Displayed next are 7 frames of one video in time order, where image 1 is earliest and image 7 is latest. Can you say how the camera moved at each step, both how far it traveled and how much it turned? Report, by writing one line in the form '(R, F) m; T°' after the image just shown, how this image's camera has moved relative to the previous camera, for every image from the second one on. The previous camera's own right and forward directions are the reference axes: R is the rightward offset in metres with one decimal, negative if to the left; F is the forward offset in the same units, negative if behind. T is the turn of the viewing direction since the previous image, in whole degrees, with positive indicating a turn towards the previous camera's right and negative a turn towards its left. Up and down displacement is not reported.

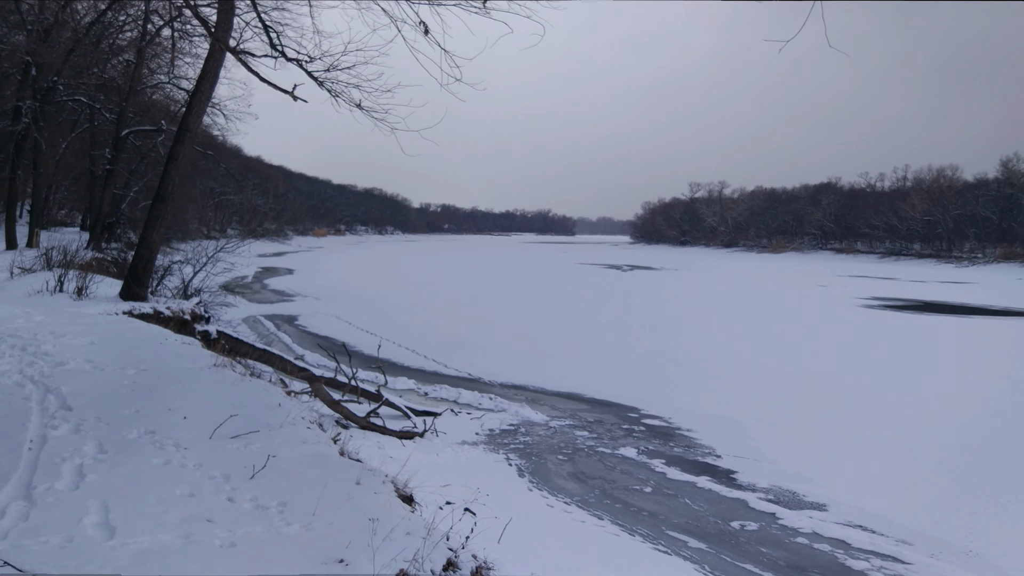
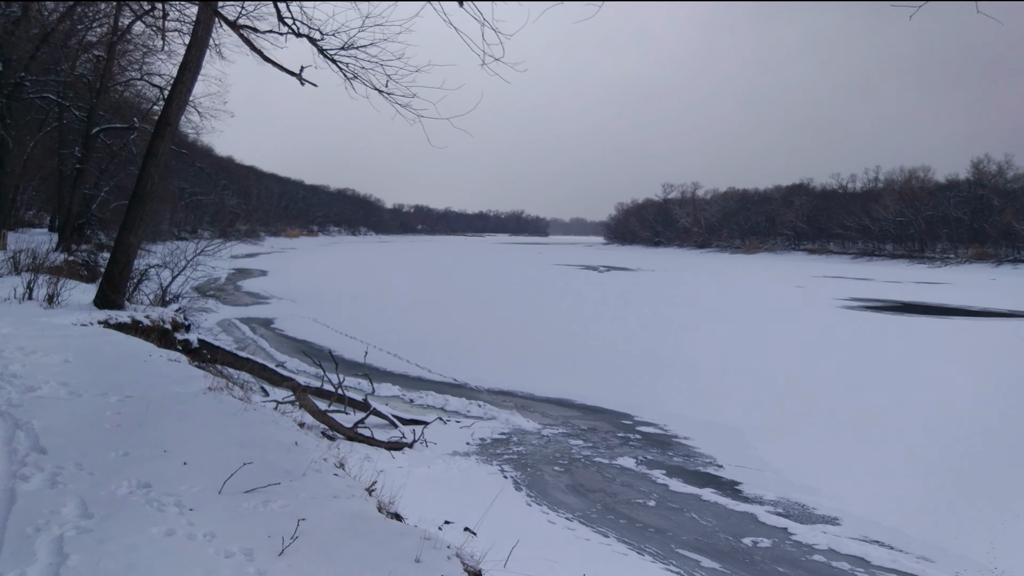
(-0.2, +0.2) m; +2°
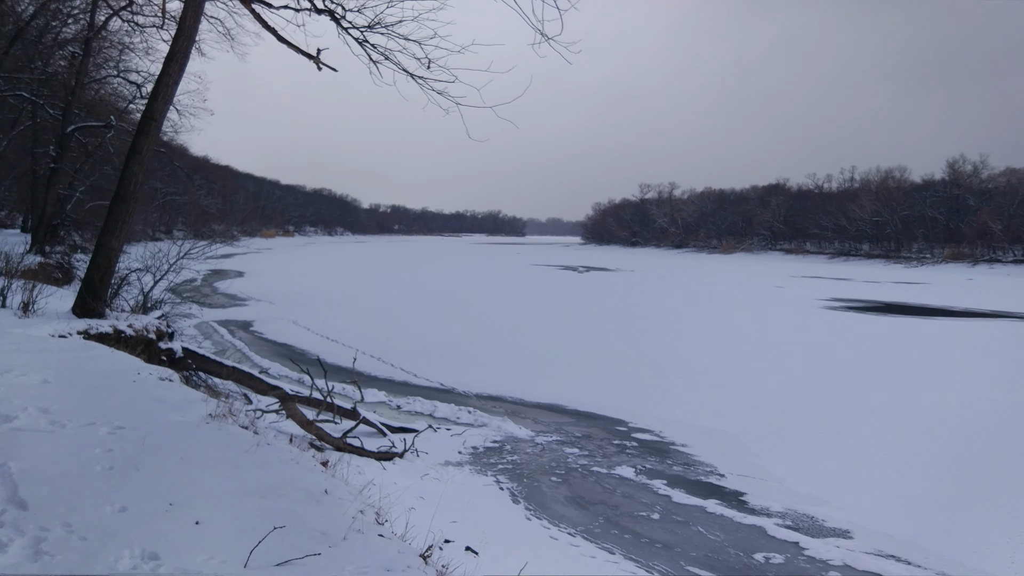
(-0.2, +0.2) m; +2°
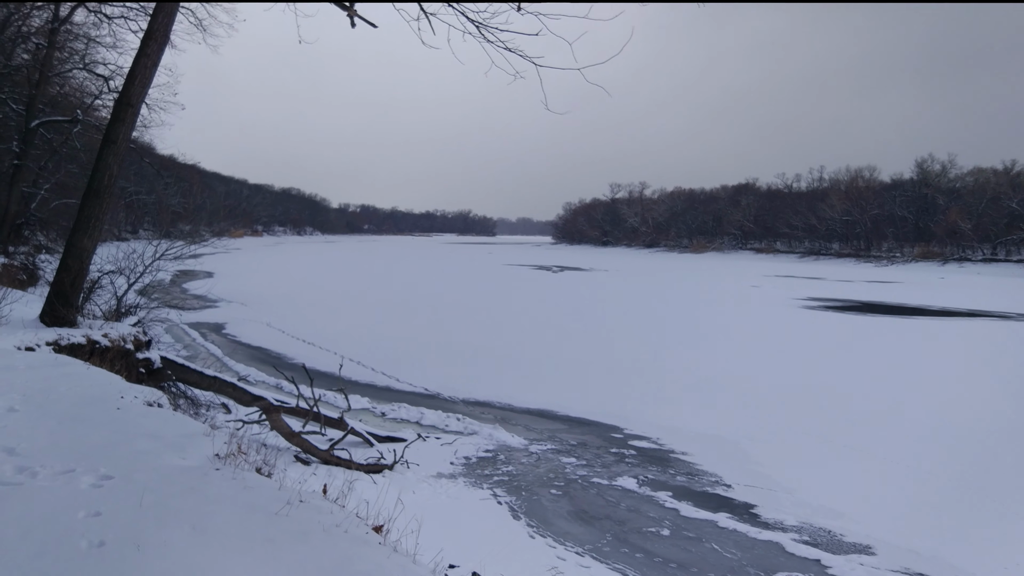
(-0.2, +0.3) m; +2°
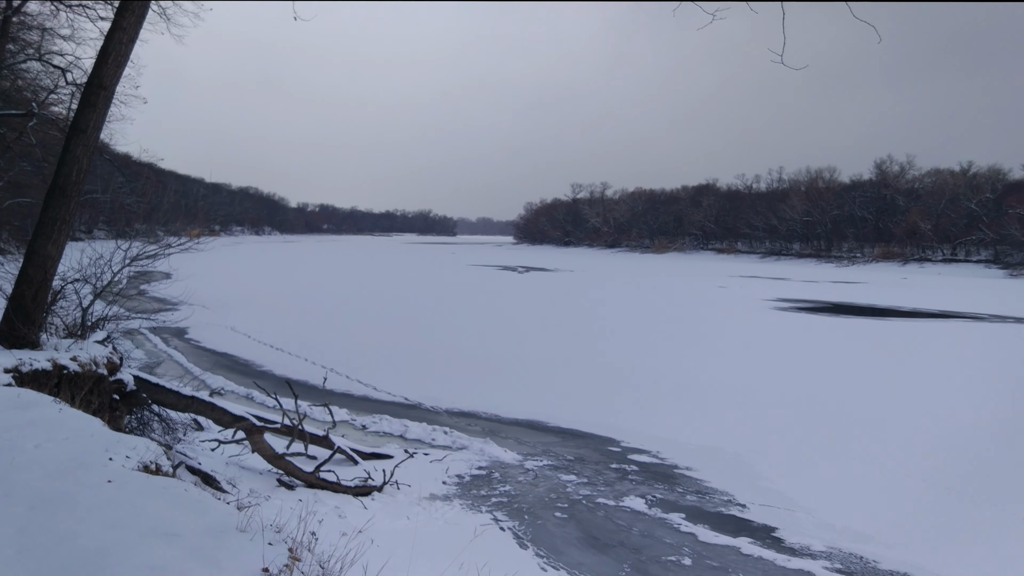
(-0.4, +0.4) m; +3°
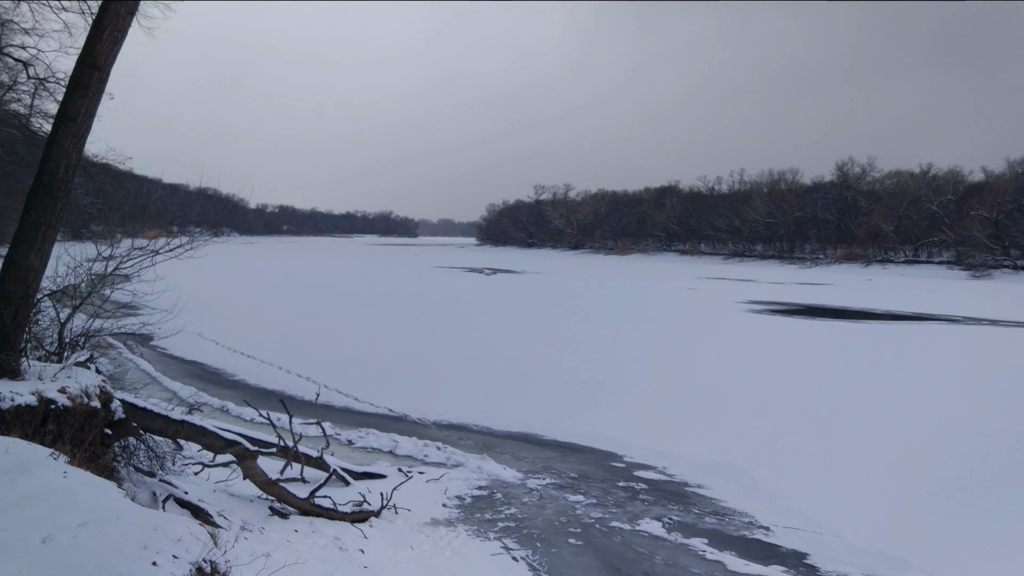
(-0.4, +0.4) m; +3°
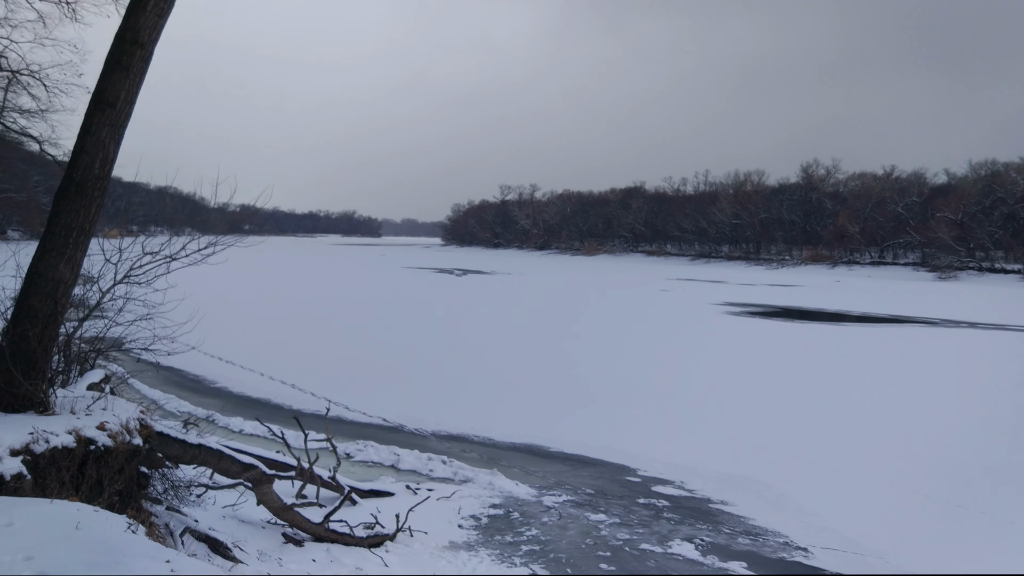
(-0.6, +0.3) m; +3°
